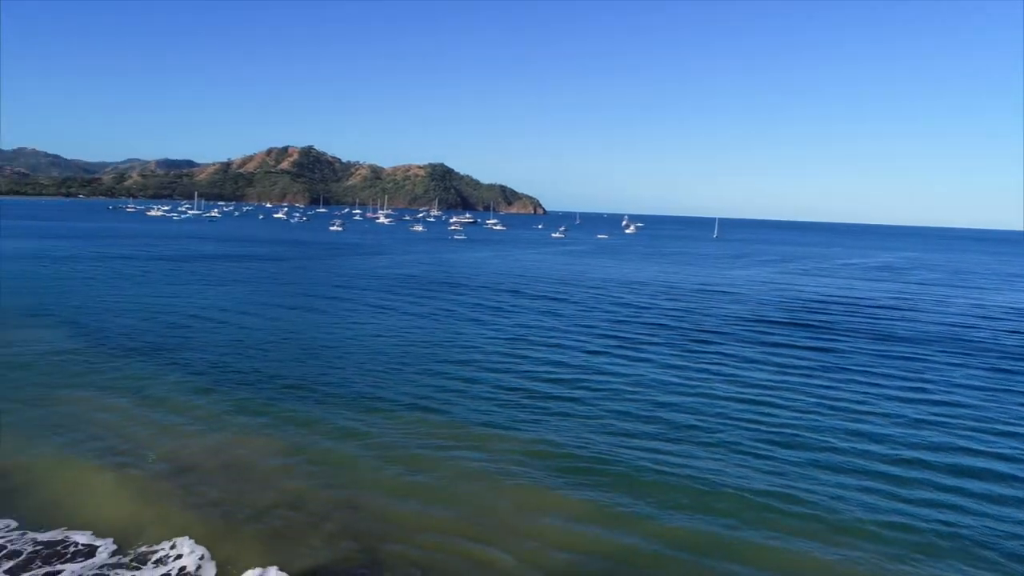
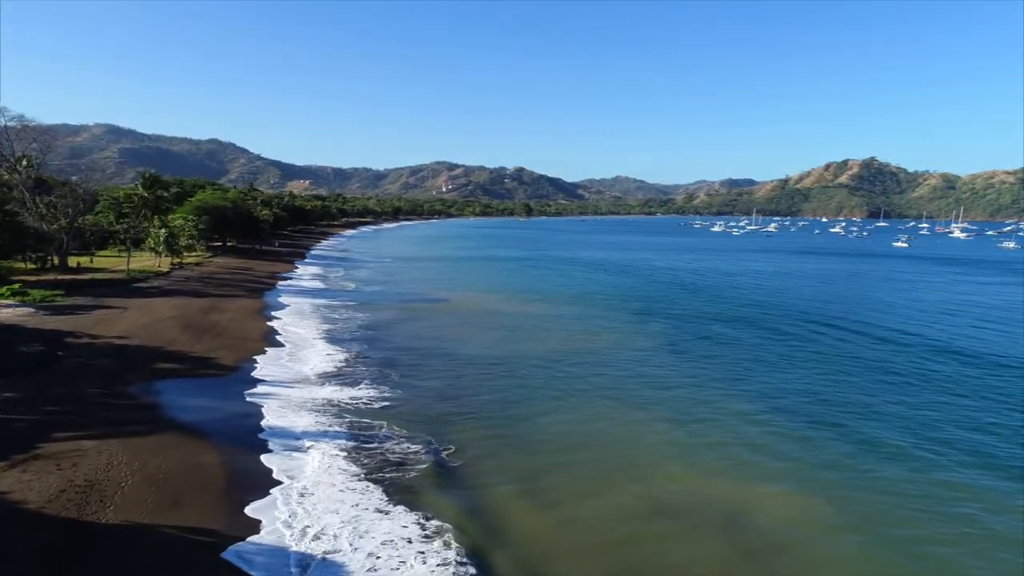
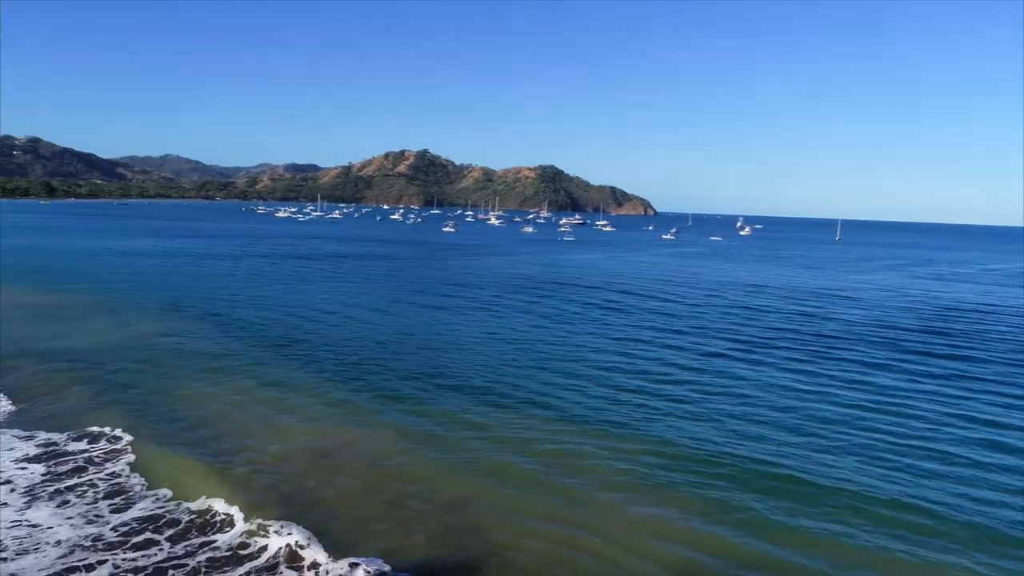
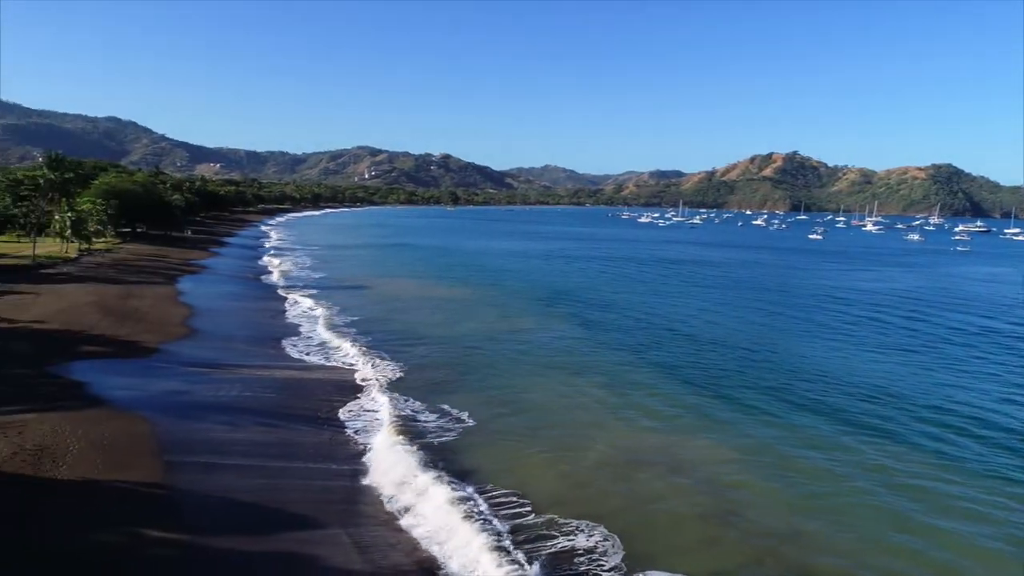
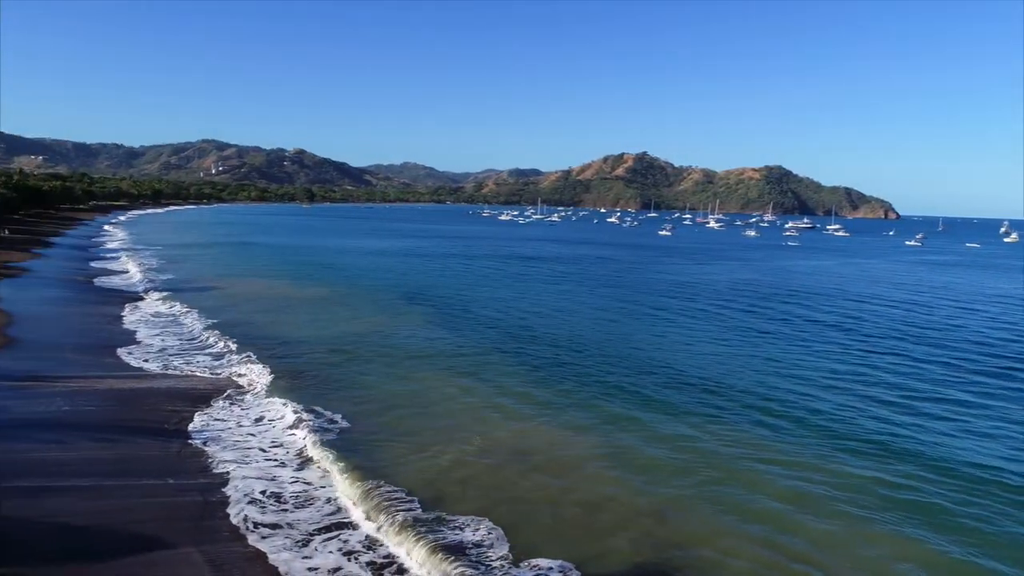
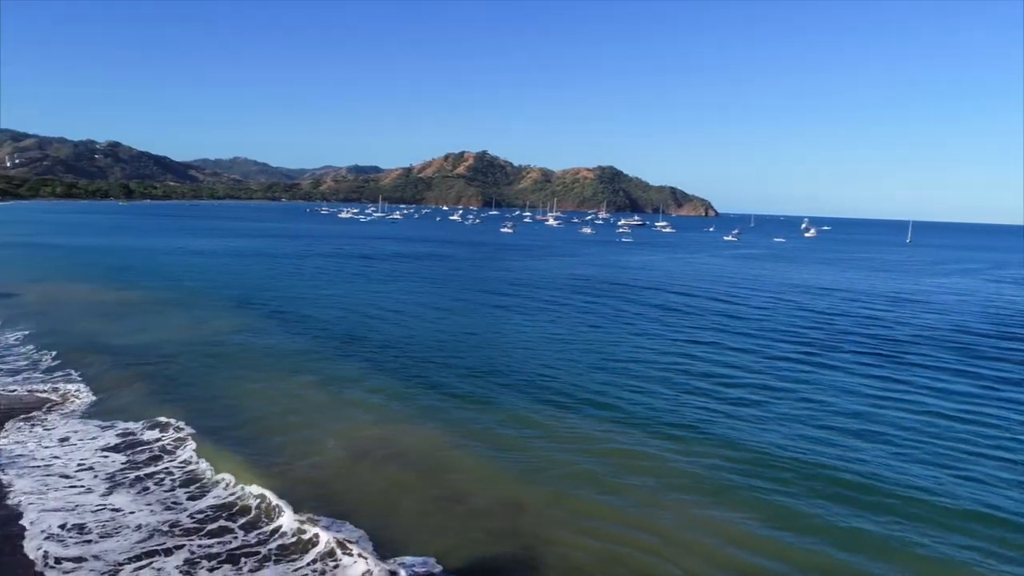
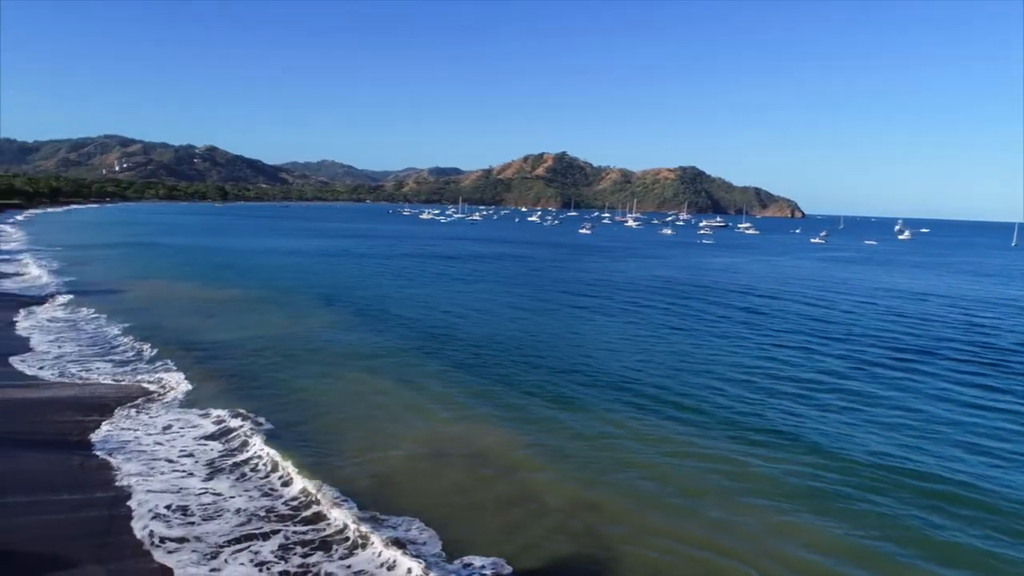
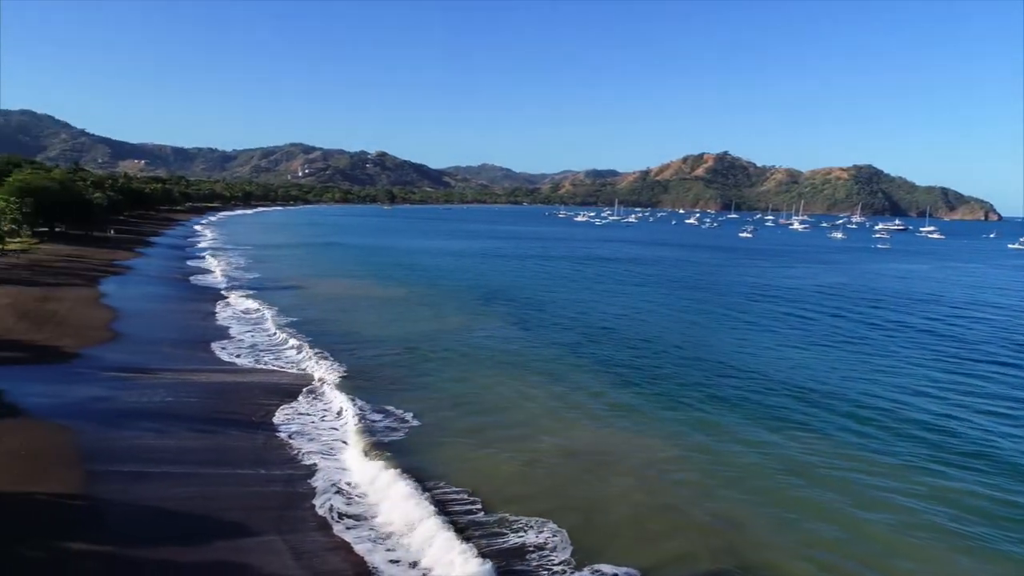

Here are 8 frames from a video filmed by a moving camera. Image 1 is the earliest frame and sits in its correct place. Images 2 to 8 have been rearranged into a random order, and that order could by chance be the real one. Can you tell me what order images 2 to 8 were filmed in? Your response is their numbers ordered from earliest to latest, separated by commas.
3, 6, 7, 5, 8, 4, 2
